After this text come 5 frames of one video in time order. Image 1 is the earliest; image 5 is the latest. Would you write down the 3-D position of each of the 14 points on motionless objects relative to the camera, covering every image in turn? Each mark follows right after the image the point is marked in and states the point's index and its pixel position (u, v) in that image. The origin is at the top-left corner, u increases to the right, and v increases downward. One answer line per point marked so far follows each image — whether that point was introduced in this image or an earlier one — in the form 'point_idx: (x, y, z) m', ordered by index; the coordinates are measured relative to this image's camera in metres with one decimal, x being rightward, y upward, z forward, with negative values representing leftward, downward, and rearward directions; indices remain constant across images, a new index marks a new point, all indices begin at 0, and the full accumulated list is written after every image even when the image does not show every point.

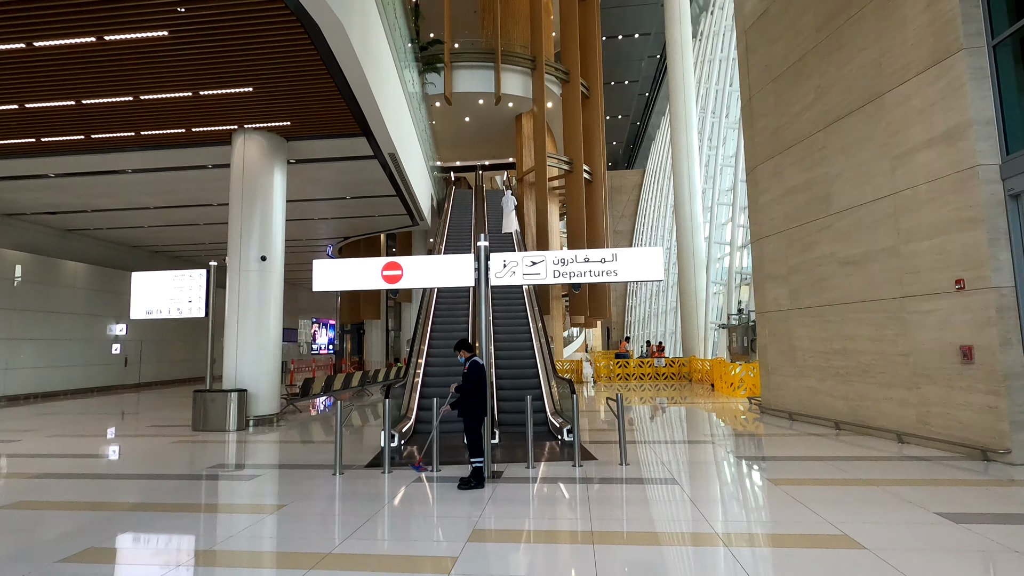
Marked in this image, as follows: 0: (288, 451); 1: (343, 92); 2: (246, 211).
0: (-3.0, -2.2, +7.2) m
1: (-2.5, +2.9, +8.0) m
2: (-4.4, +1.3, +8.8) m
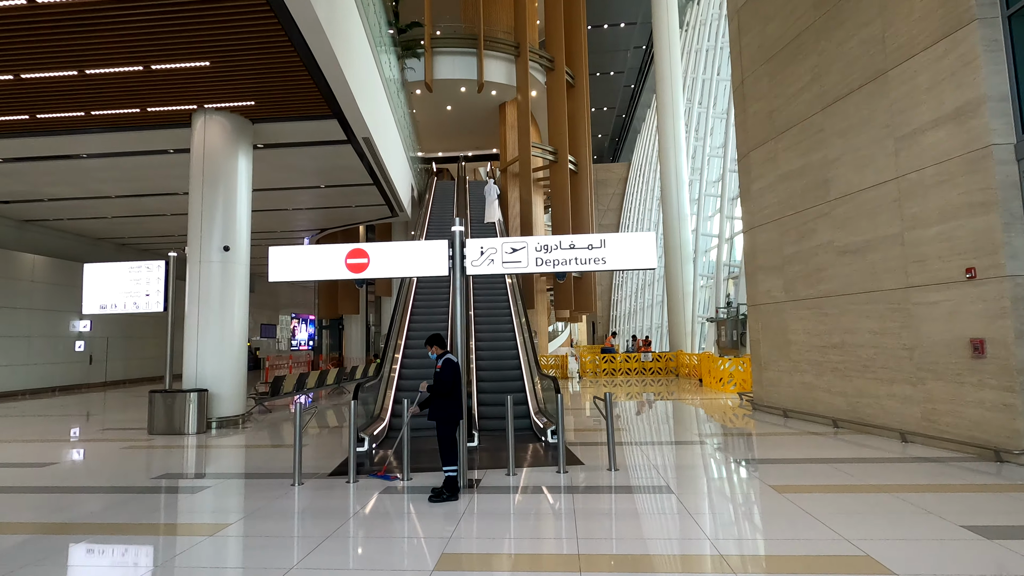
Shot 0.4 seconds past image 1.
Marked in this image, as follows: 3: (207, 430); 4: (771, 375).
0: (-3.3, -2.1, +6.7) m
1: (-2.8, +3.0, +7.4) m
2: (-4.7, +1.4, +8.2) m
3: (-4.5, -2.1, +7.8) m
4: (+3.8, -1.3, +7.8) m
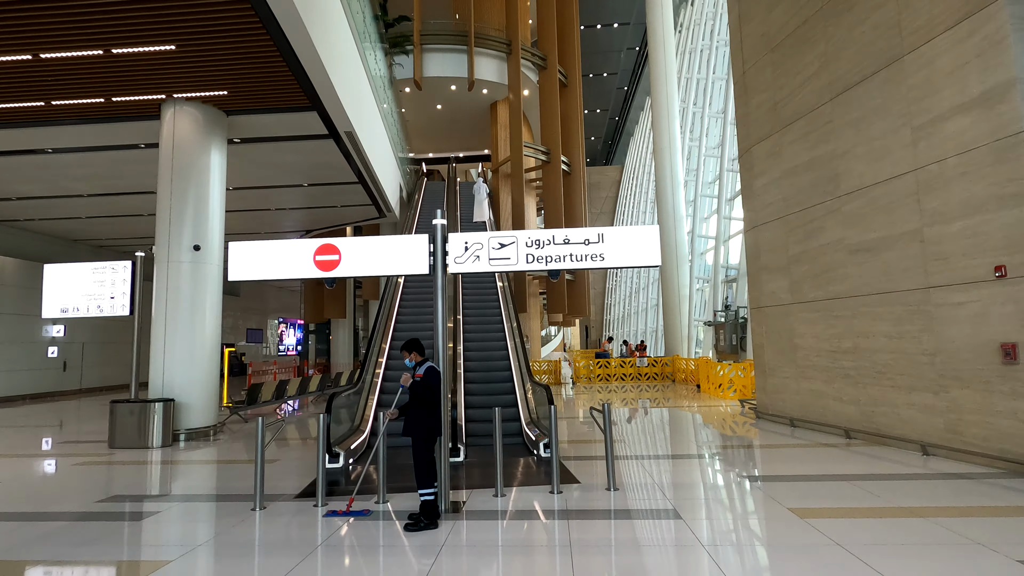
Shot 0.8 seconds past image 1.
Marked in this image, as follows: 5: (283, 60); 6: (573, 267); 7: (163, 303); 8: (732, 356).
0: (-3.4, -2.1, +6.2) m
1: (-2.9, +3.0, +6.9) m
2: (-4.9, +1.4, +7.7) m
3: (-4.6, -2.1, +7.3) m
4: (+3.6, -1.3, +7.4) m
5: (-3.0, +3.0, +7.0) m
6: (+0.5, +0.2, +4.0) m
7: (-4.9, -0.2, +7.5) m
8: (+4.5, -1.4, +11.0) m
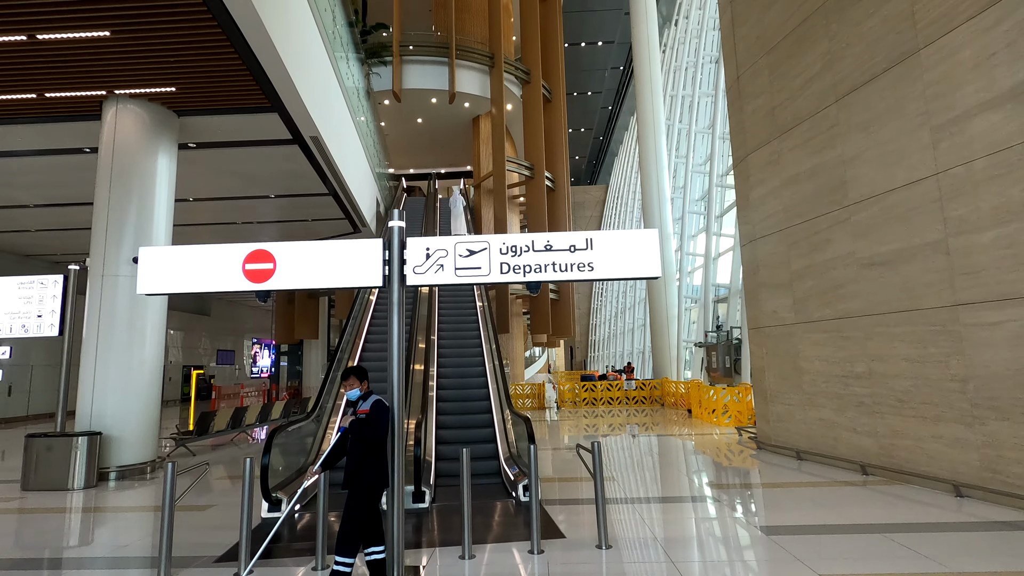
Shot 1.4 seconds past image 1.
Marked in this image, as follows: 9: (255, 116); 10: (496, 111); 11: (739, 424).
0: (-3.6, -2.3, +5.3) m
1: (-3.2, +2.8, +6.2) m
2: (-5.1, +1.1, +6.9) m
3: (-4.9, -2.3, +6.4) m
4: (+3.4, -1.5, +6.7) m
5: (-3.3, +2.8, +6.3) m
6: (+0.3, +0.1, +3.3) m
7: (-5.2, -0.4, +6.7) m
8: (+4.1, -1.8, +10.3) m
9: (-3.7, +2.4, +7.6) m
10: (-0.4, +5.0, +14.9) m
11: (+4.0, -2.4, +9.4) m
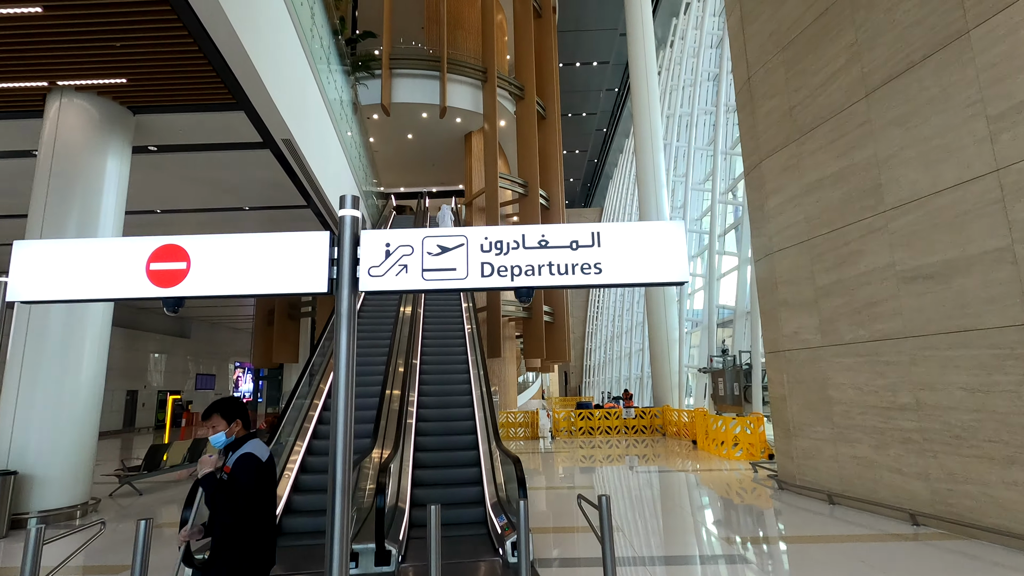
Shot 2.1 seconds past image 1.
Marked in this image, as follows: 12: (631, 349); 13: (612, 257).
0: (-3.7, -2.4, +4.4) m
1: (-3.3, +2.6, +5.5) m
2: (-5.3, +1.0, +6.2) m
3: (-5.0, -2.5, +5.4) m
4: (+3.2, -1.7, +5.9) m
5: (-3.4, +2.6, +5.6) m
6: (+0.2, 0.0, +2.6) m
7: (-5.3, -0.6, +5.8) m
8: (+4.0, -2.2, +9.5) m
9: (-3.8, +2.2, +6.9) m
10: (-0.6, +4.4, +14.3) m
11: (+3.8, -2.7, +8.6) m
12: (+4.4, -2.2, +19.5) m
13: (+0.5, +0.2, +2.6) m
